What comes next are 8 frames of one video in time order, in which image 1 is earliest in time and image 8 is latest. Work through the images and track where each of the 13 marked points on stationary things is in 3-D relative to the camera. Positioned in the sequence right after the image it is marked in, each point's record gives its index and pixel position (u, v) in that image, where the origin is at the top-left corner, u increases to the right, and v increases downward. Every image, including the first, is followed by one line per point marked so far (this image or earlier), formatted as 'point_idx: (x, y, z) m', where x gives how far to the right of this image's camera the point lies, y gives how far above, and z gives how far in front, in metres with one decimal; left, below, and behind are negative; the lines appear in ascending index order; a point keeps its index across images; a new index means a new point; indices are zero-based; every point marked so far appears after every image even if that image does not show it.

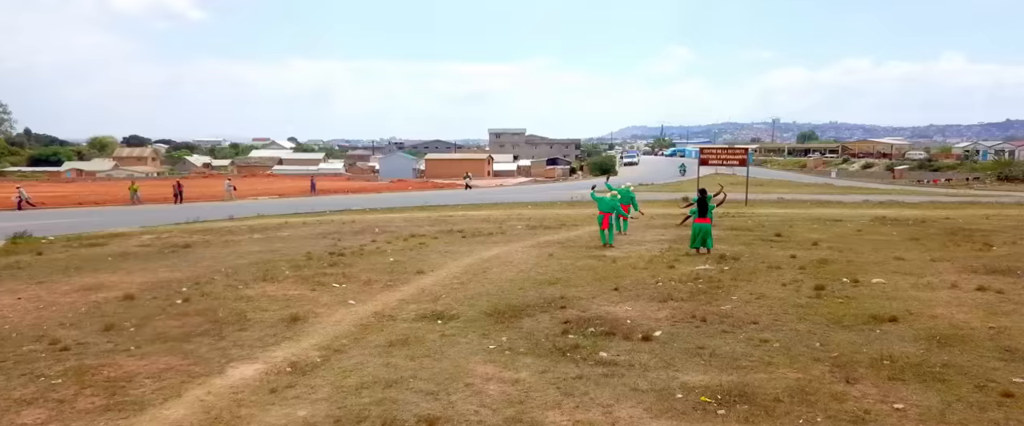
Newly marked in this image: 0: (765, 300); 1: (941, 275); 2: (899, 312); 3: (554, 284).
0: (+3.5, -1.2, +8.8) m
1: (+7.7, -1.1, +11.3) m
2: (+4.8, -1.2, +7.8) m
3: (+0.7, -1.1, +10.1) m
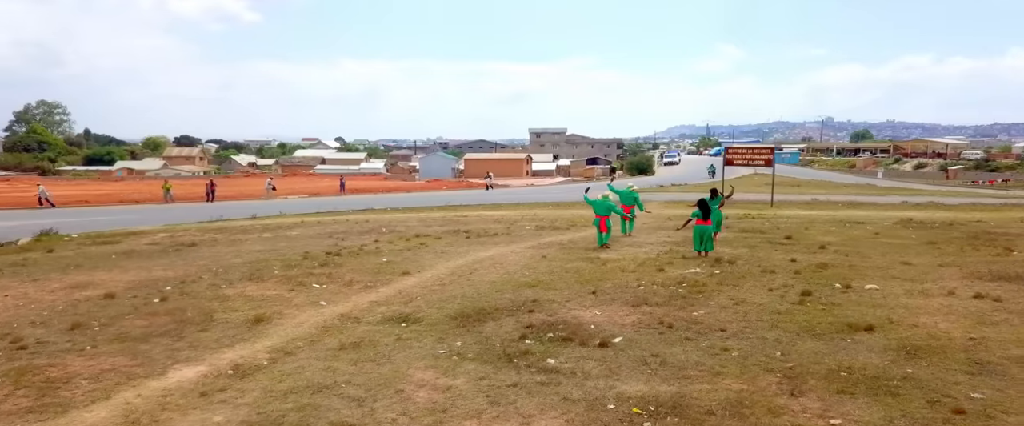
0: (+3.1, -1.3, +8.5) m
1: (+7.4, -1.2, +10.8) m
2: (+4.3, -1.3, +7.5) m
3: (+0.4, -1.2, +10.0) m
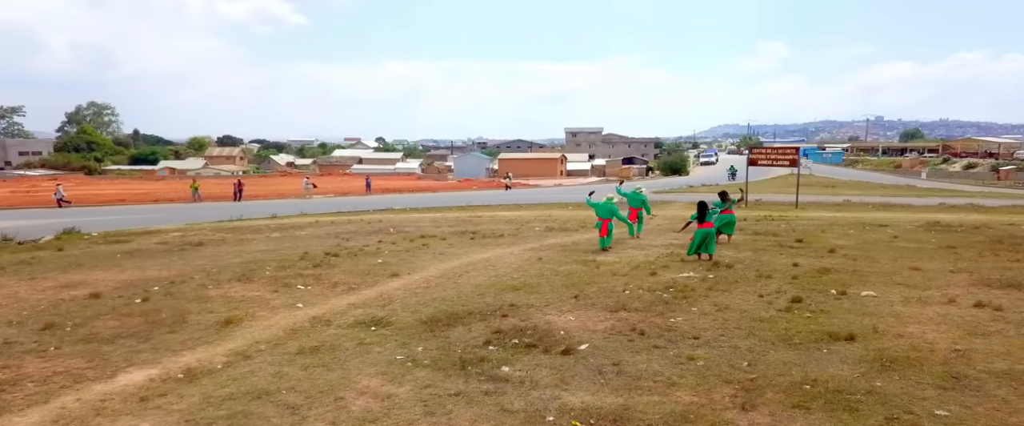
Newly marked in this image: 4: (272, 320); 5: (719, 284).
0: (+2.8, -1.3, +8.3) m
1: (+7.2, -1.3, +10.4) m
2: (+4.0, -1.3, +7.2) m
3: (+0.1, -1.2, +9.8) m
4: (-3.0, -1.3, +7.9) m
5: (+3.4, -1.2, +10.4) m
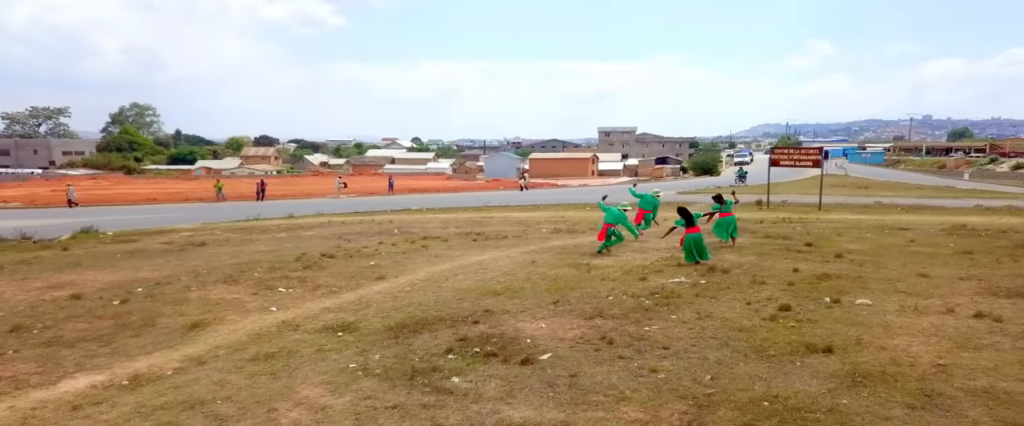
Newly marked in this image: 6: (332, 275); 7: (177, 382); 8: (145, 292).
0: (+2.5, -1.4, +8.0) m
1: (+6.9, -1.3, +9.9) m
2: (+3.6, -1.4, +6.8) m
3: (-0.2, -1.3, +9.7) m
4: (-3.4, -1.4, +7.8) m
5: (+3.2, -1.2, +10.1) m
6: (-3.4, -1.2, +12.0) m
7: (-2.9, -1.5, +5.5) m
8: (-5.9, -1.3, +10.0) m
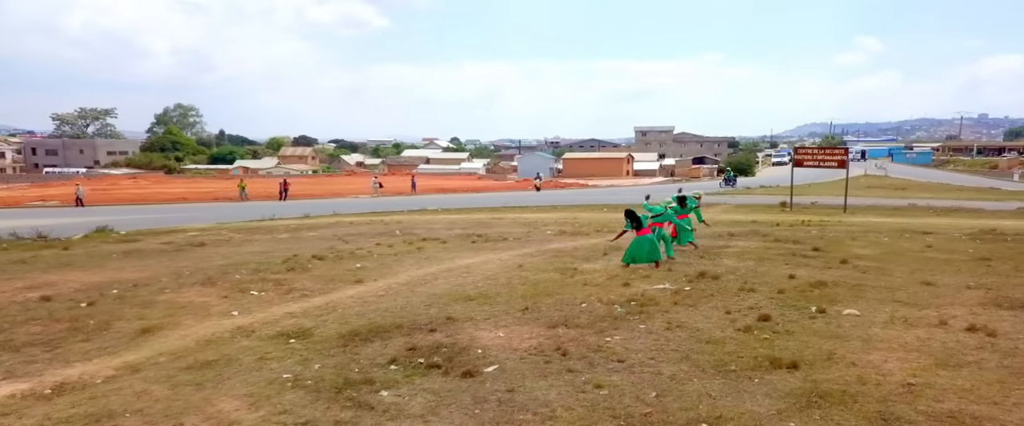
0: (+2.0, -1.4, +7.6) m
1: (+6.5, -1.4, +9.4) m
2: (+3.0, -1.5, +6.4) m
3: (-0.6, -1.3, +9.4) m
4: (-3.9, -1.4, +7.6) m
5: (+2.8, -1.3, +9.7) m
6: (-3.7, -1.2, +11.8) m
7: (-3.5, -1.5, +5.4) m
8: (-6.3, -1.3, +10.0) m
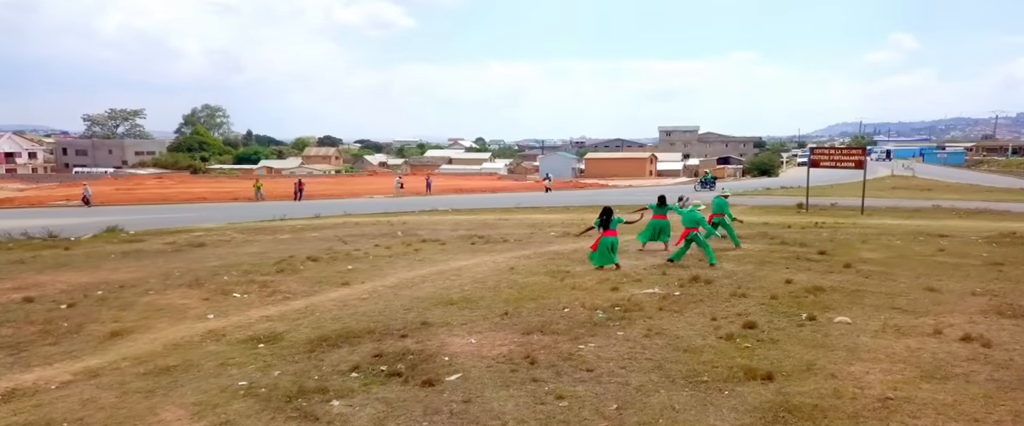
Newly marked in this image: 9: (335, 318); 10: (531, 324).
0: (+1.7, -1.5, +7.4) m
1: (+6.2, -1.5, +9.1) m
2: (+2.7, -1.5, +6.2) m
3: (-0.9, -1.3, +9.2) m
4: (-4.2, -1.4, +7.5) m
5: (+2.5, -1.3, +9.5) m
6: (-3.9, -1.2, +11.7) m
7: (-3.9, -1.5, +5.3) m
8: (-6.5, -1.3, +10.0) m
9: (-2.4, -1.4, +8.4) m
10: (+0.2, -1.4, +7.9) m
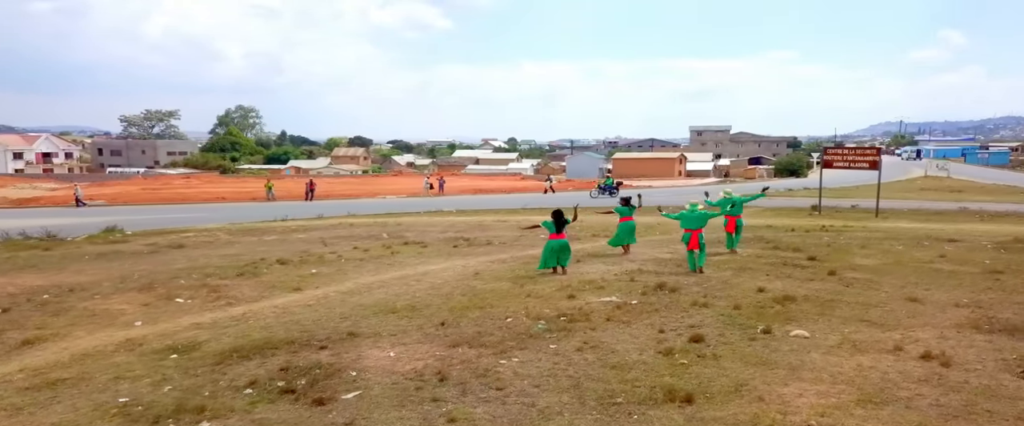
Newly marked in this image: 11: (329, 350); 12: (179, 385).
0: (+0.8, -1.5, +6.9) m
1: (+5.4, -1.6, +8.5) m
2: (+1.8, -1.6, +5.7) m
3: (-1.7, -1.4, +8.9) m
4: (-5.0, -1.5, +7.3) m
5: (+1.7, -1.4, +9.0) m
6: (-4.7, -1.3, +11.5) m
7: (-4.8, -1.6, +5.0) m
8: (-7.3, -1.3, +9.8) m
9: (-3.2, -1.5, +8.1) m
10: (-0.6, -1.5, +7.6) m
11: (-2.0, -1.5, +6.9) m
12: (-3.0, -1.6, +5.8) m
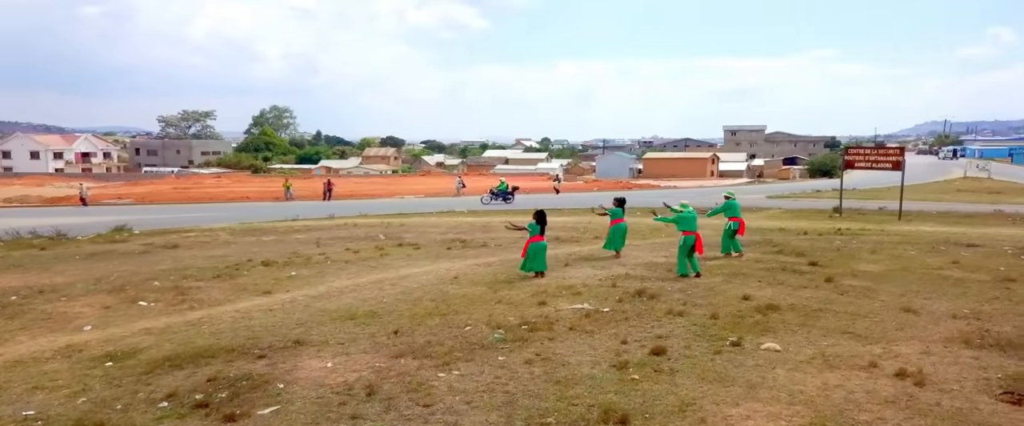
0: (+0.2, -1.6, +6.6) m
1: (+4.9, -1.7, +8.0) m
2: (+1.2, -1.7, +5.3) m
3: (-2.2, -1.5, +8.6) m
4: (-5.6, -1.5, +7.1) m
5: (+1.2, -1.5, +8.6) m
6: (-5.1, -1.3, +11.3) m
7: (-5.4, -1.6, +4.8) m
8: (-7.8, -1.4, +9.7) m
9: (-3.7, -1.5, +7.9) m
10: (-1.1, -1.5, +7.2) m
11: (-2.6, -1.5, +6.7) m
12: (-3.7, -1.6, +5.6) m
